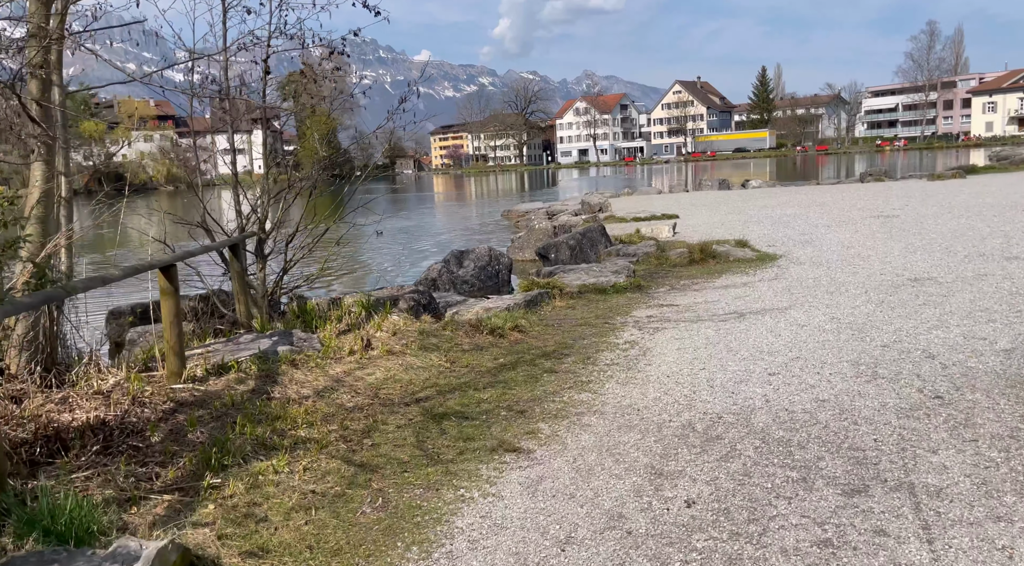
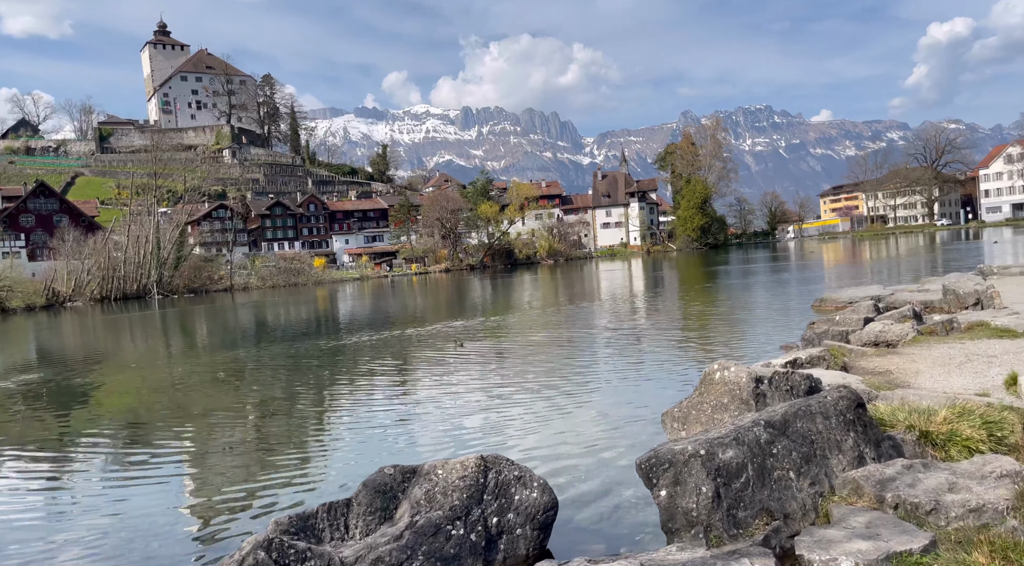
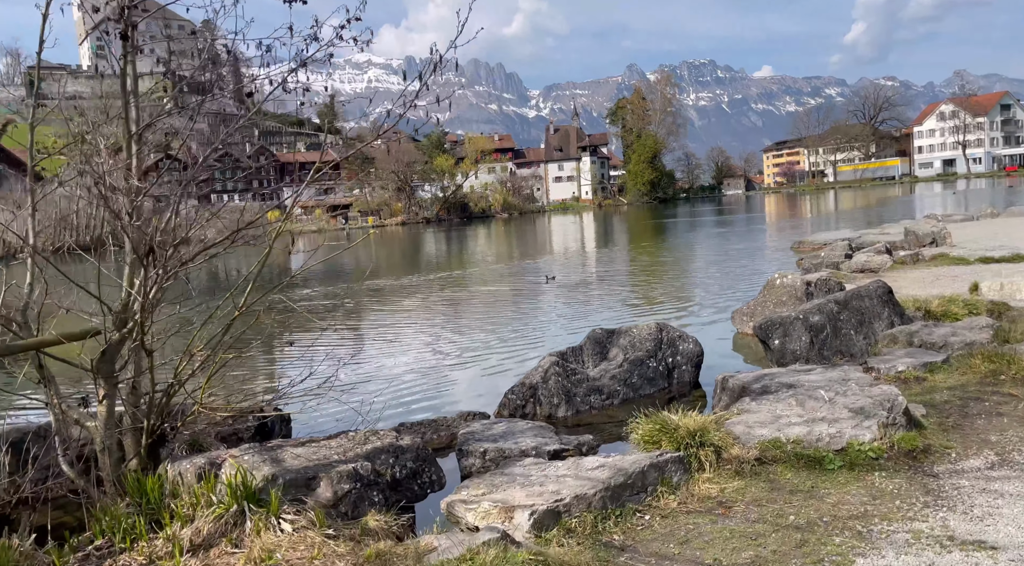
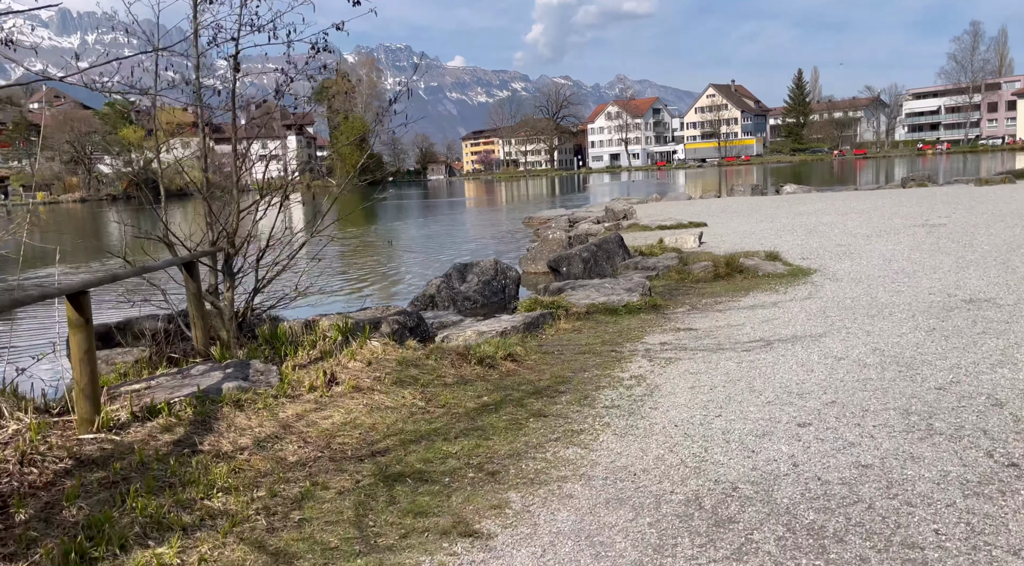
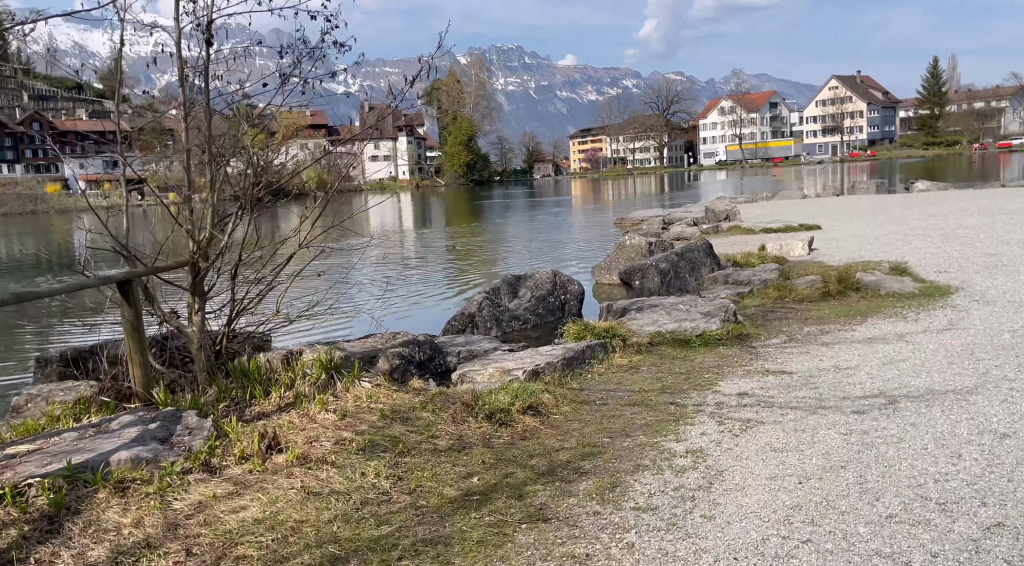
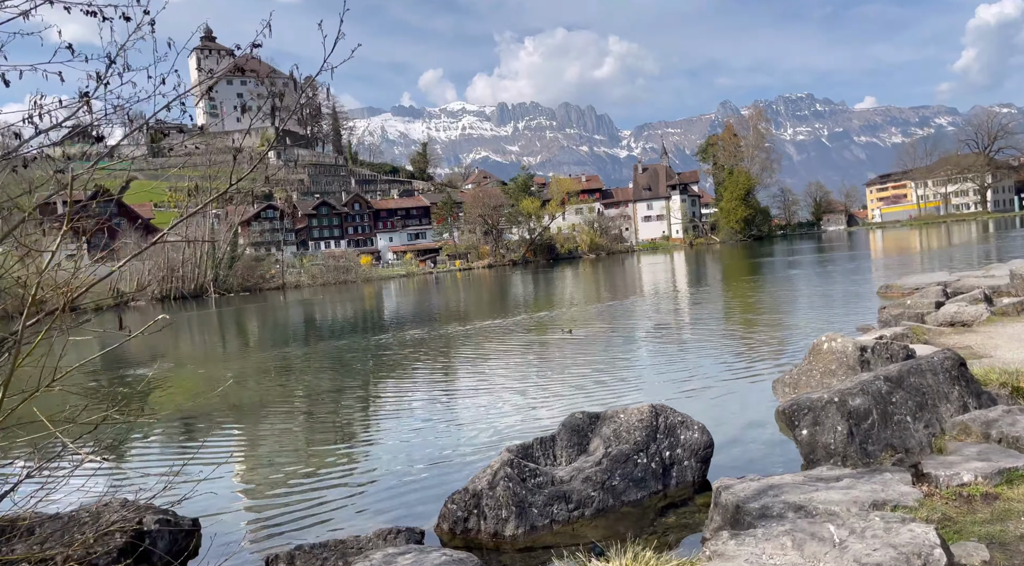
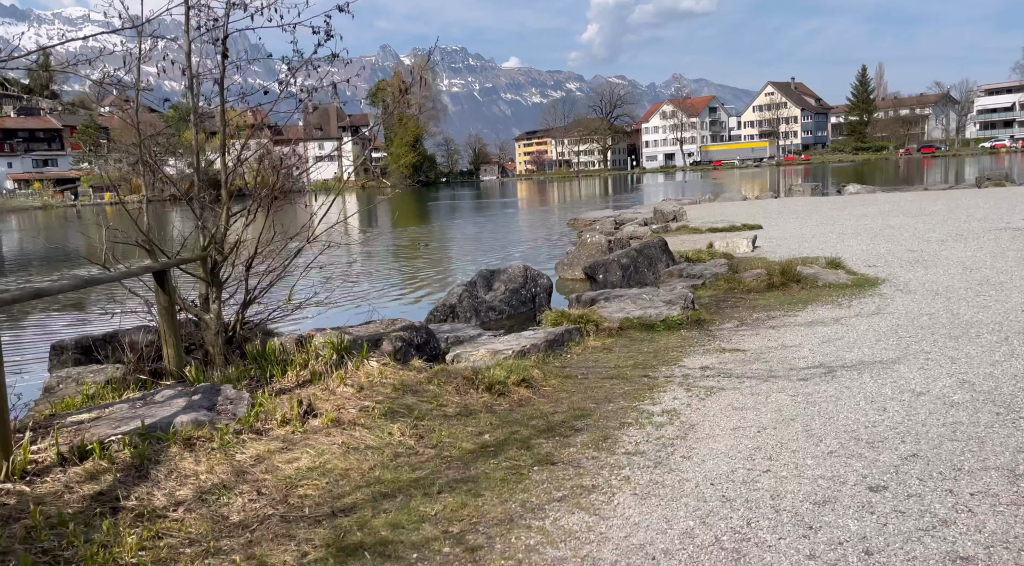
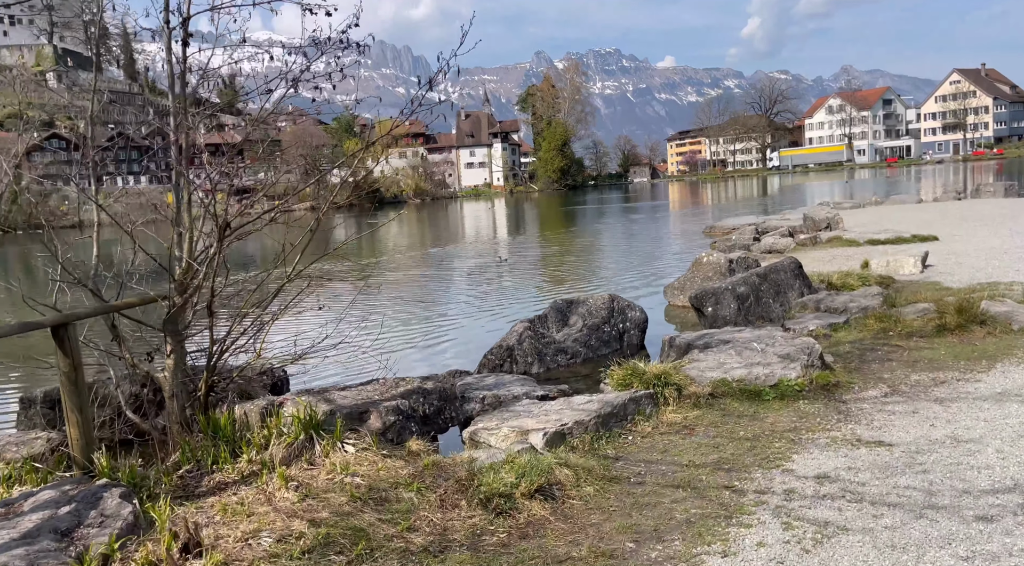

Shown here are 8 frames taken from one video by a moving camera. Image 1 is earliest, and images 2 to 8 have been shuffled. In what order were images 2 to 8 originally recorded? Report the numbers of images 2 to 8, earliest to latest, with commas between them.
4, 7, 5, 8, 3, 6, 2
